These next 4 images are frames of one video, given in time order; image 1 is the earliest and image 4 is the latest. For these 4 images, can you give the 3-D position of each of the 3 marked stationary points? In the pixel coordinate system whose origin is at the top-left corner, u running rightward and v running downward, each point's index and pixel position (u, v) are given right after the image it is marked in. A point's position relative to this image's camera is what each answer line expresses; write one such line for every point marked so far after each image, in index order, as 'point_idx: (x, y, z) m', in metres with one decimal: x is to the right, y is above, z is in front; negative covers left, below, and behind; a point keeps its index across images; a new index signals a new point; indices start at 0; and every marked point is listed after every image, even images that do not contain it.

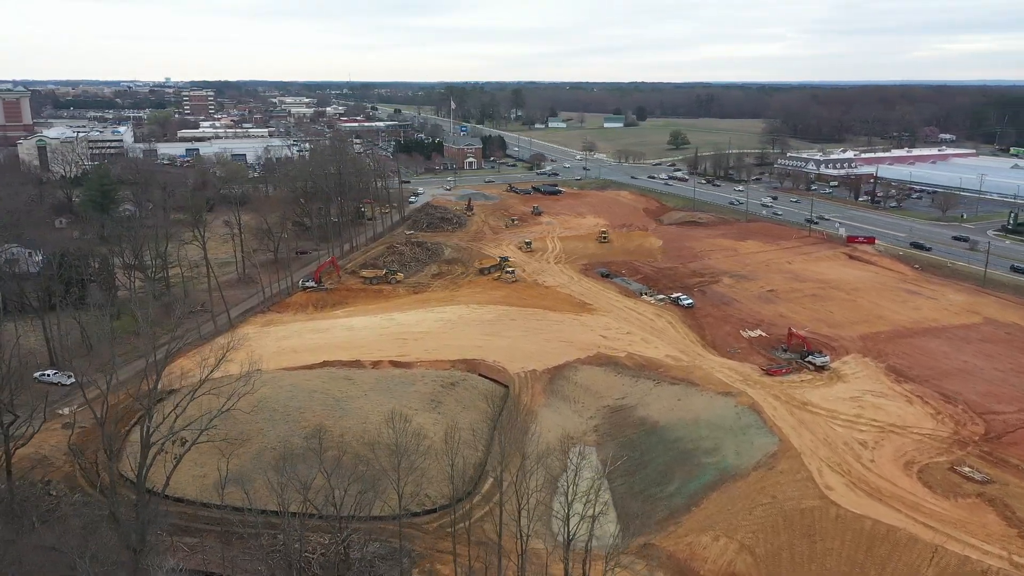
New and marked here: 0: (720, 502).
0: (+5.1, -5.3, +19.3) m
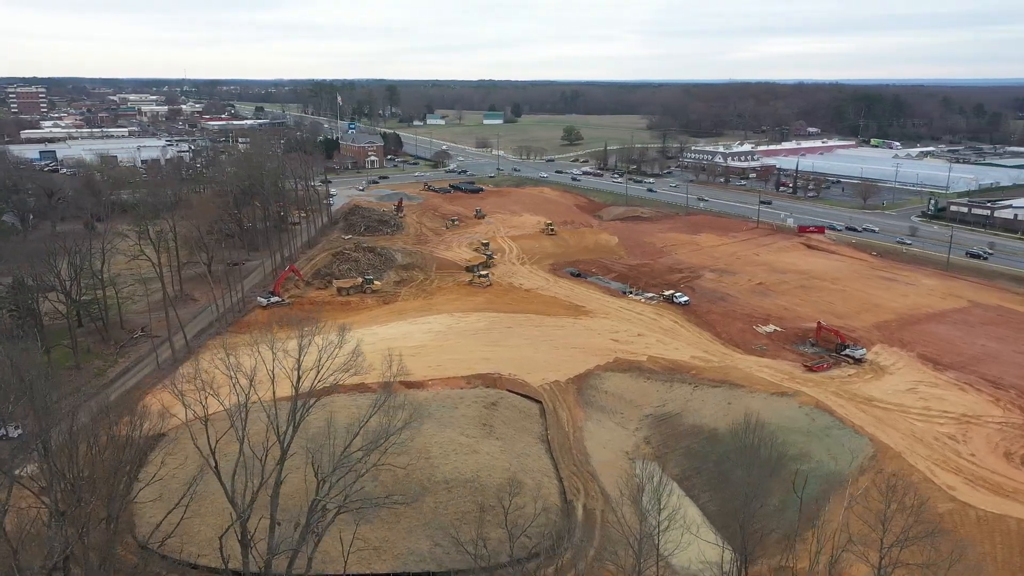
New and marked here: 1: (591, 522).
0: (+7.6, -5.2, +18.2) m
1: (+1.9, -5.6, +18.8) m
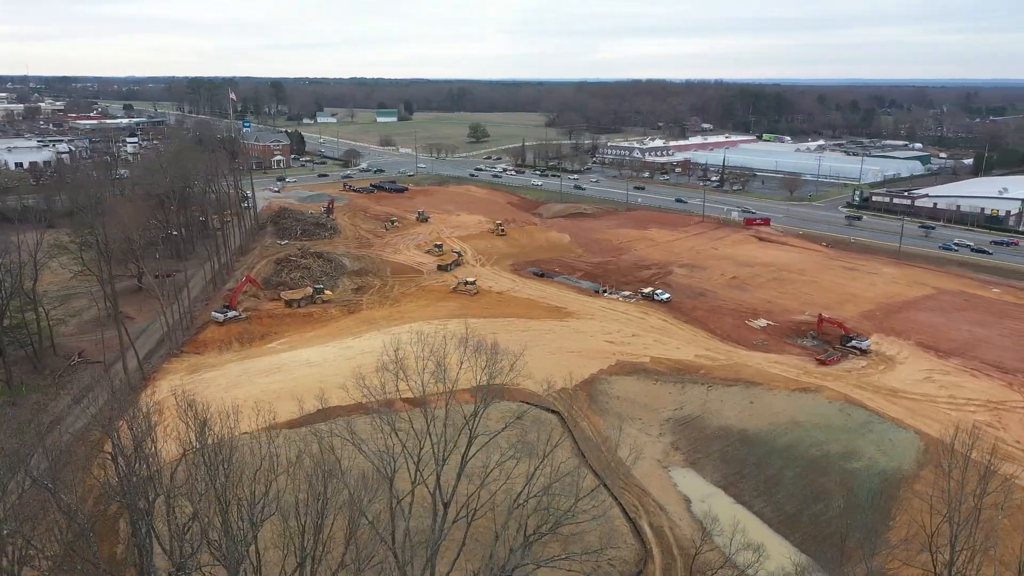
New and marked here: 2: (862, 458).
0: (+9.1, -5.1, +17.8) m
1: (+3.4, -5.7, +17.5) m
2: (+8.9, -4.3, +19.8) m
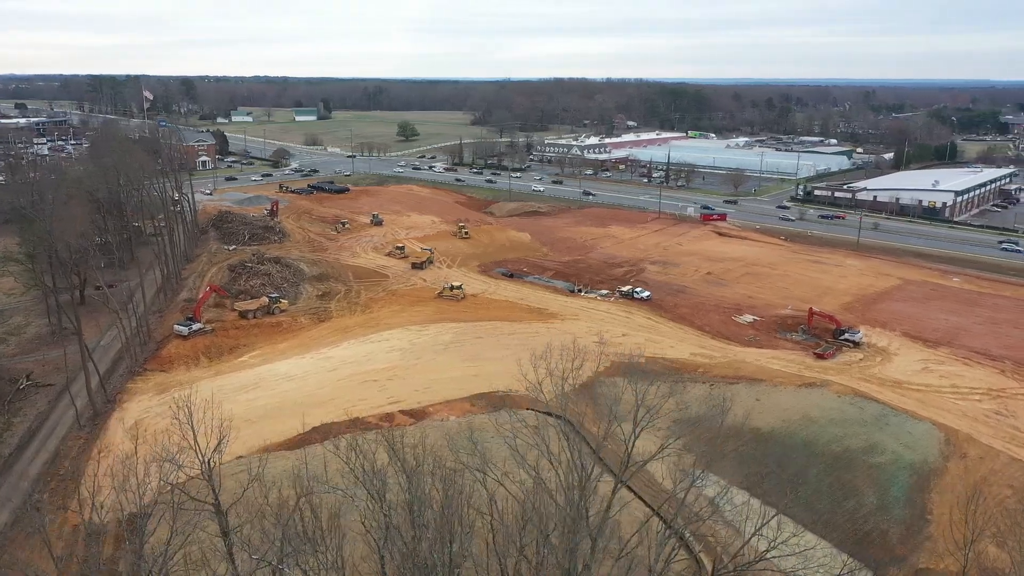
0: (+9.9, -4.9, +17.7) m
1: (+4.3, -5.6, +16.9) m
2: (+9.4, -4.1, +19.7) m
